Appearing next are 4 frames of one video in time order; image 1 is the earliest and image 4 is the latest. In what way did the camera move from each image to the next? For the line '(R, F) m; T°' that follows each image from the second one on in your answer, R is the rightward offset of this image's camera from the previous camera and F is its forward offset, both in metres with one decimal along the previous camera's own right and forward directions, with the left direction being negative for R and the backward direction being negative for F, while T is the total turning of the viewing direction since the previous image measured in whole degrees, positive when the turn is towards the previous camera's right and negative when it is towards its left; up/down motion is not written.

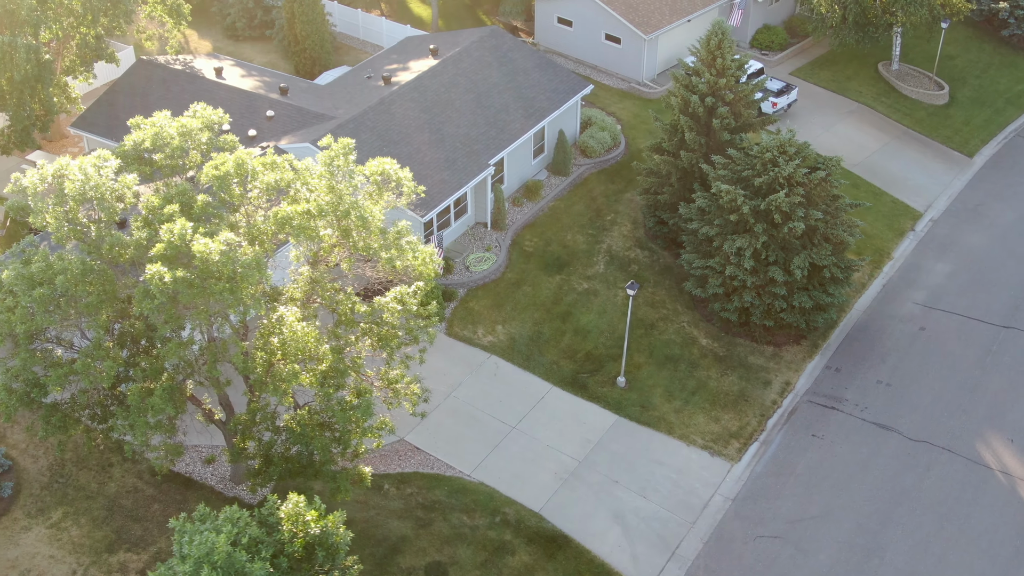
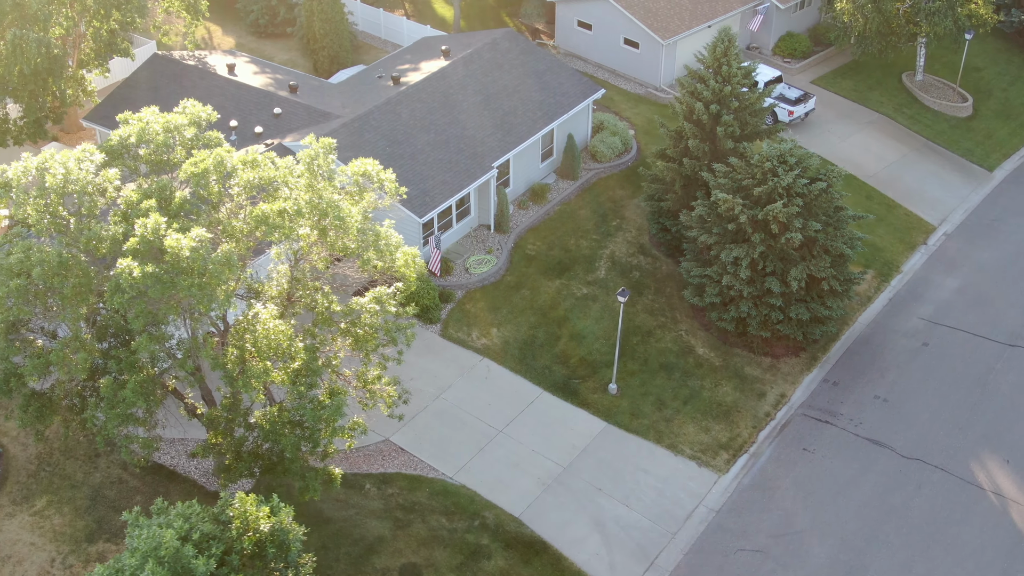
(+0.8, +0.1) m; -2°
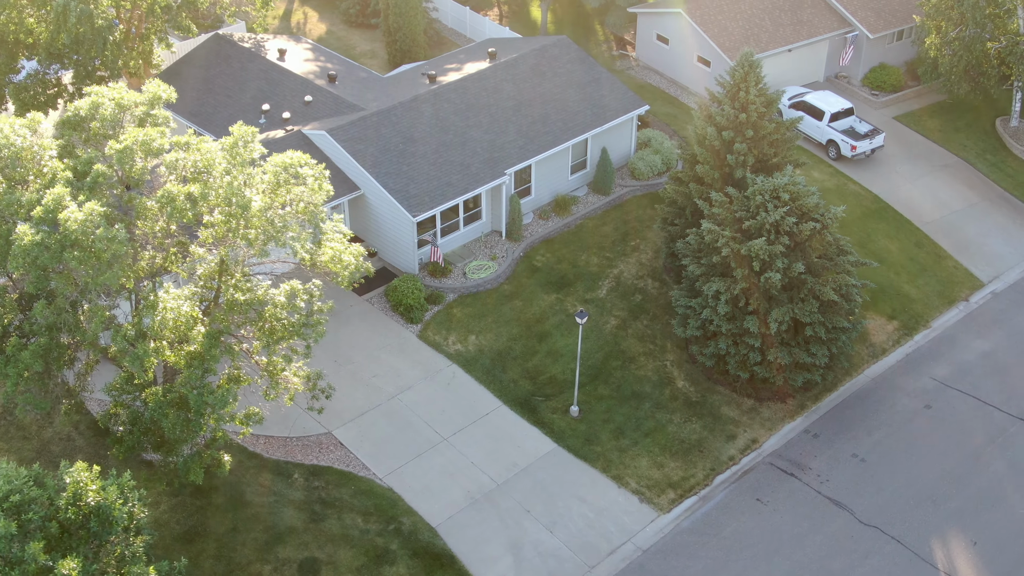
(+3.1, +0.5) m; -7°
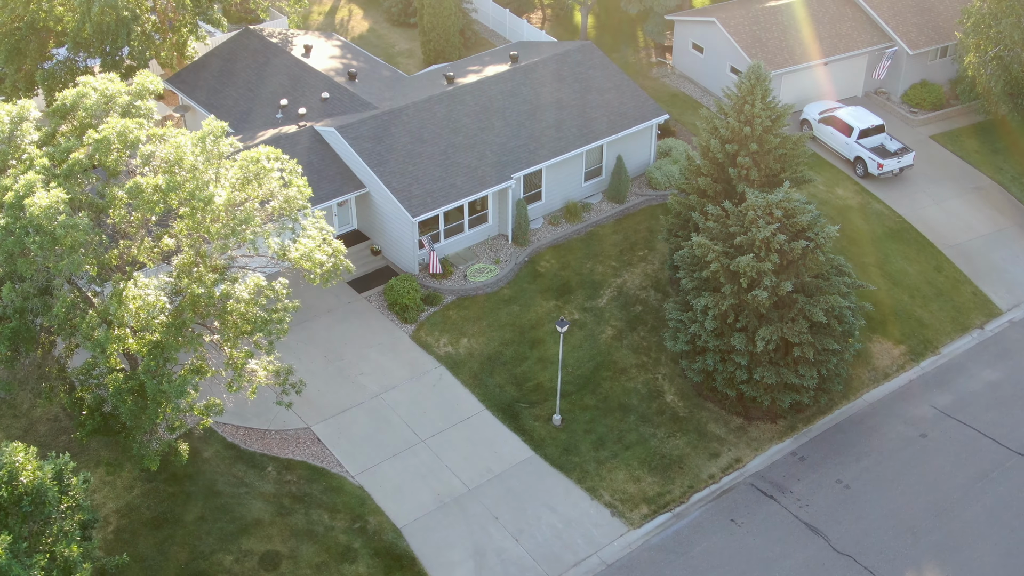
(+1.4, 0.0) m; -3°
